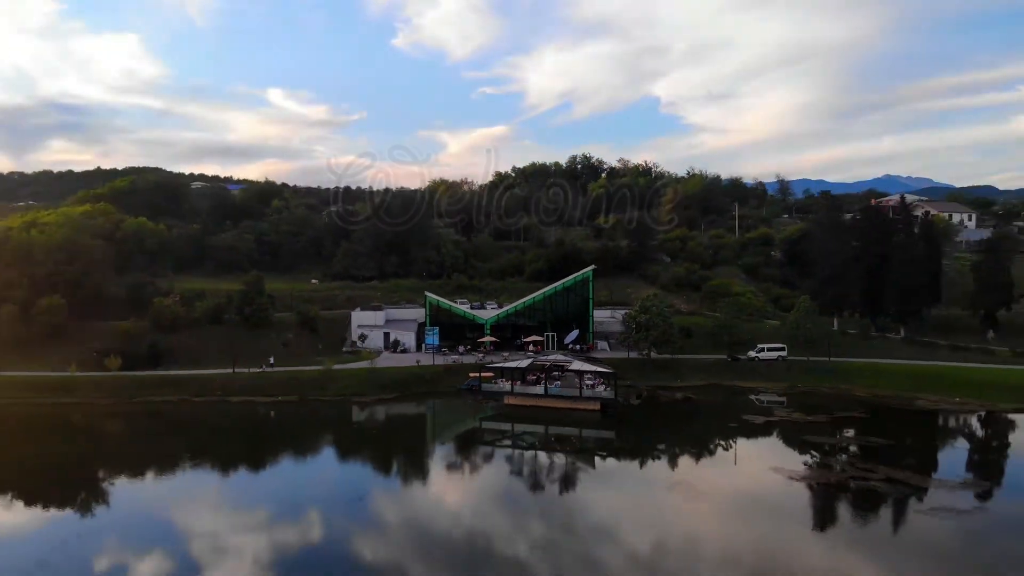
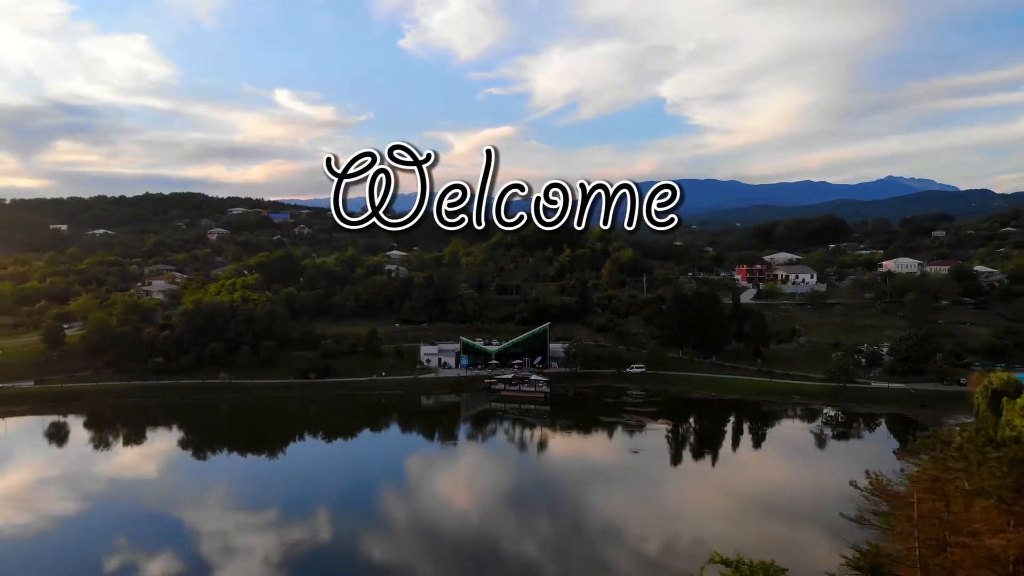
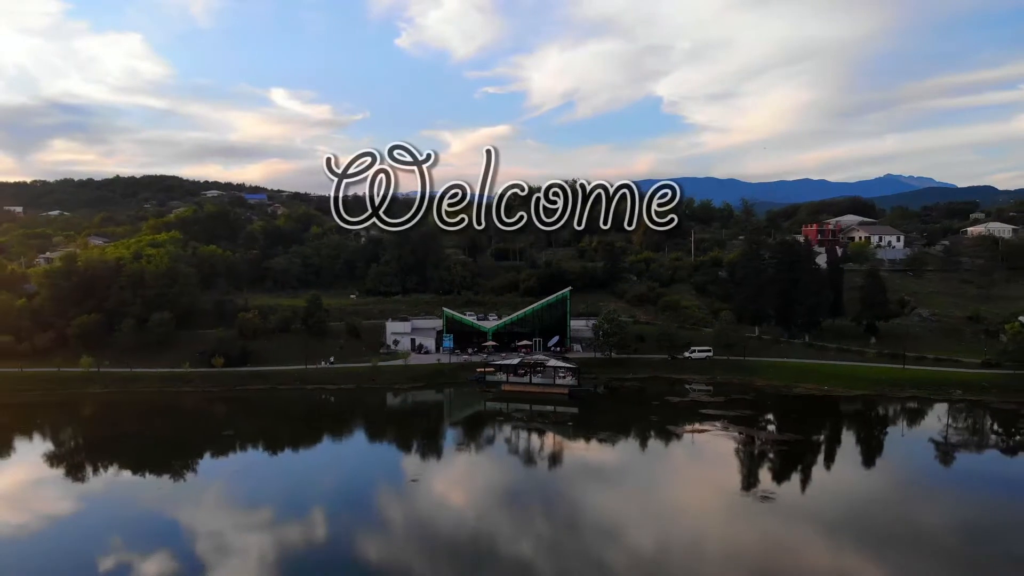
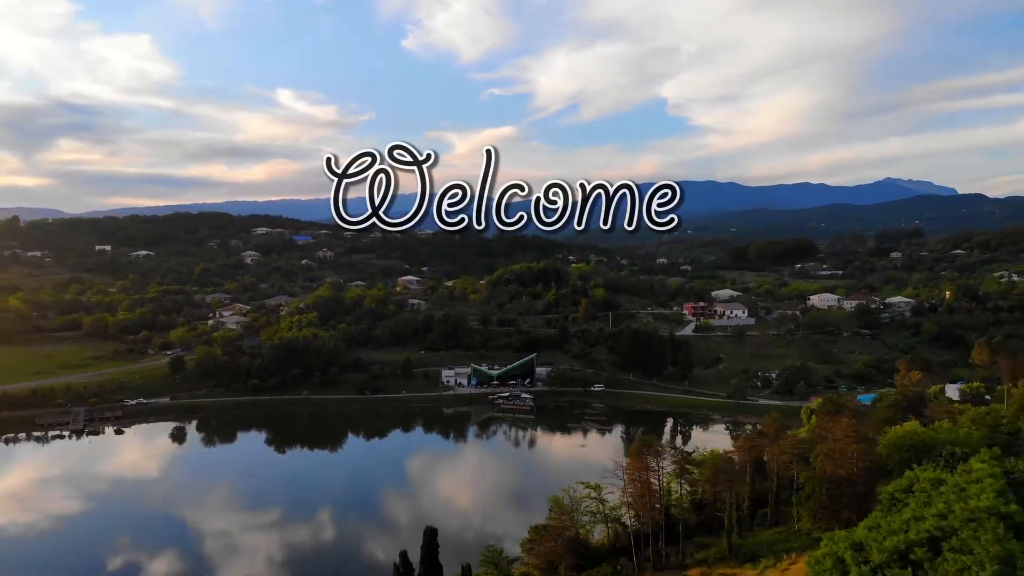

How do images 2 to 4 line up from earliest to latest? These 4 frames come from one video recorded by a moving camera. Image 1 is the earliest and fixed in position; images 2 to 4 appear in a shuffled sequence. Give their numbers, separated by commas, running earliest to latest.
3, 2, 4
